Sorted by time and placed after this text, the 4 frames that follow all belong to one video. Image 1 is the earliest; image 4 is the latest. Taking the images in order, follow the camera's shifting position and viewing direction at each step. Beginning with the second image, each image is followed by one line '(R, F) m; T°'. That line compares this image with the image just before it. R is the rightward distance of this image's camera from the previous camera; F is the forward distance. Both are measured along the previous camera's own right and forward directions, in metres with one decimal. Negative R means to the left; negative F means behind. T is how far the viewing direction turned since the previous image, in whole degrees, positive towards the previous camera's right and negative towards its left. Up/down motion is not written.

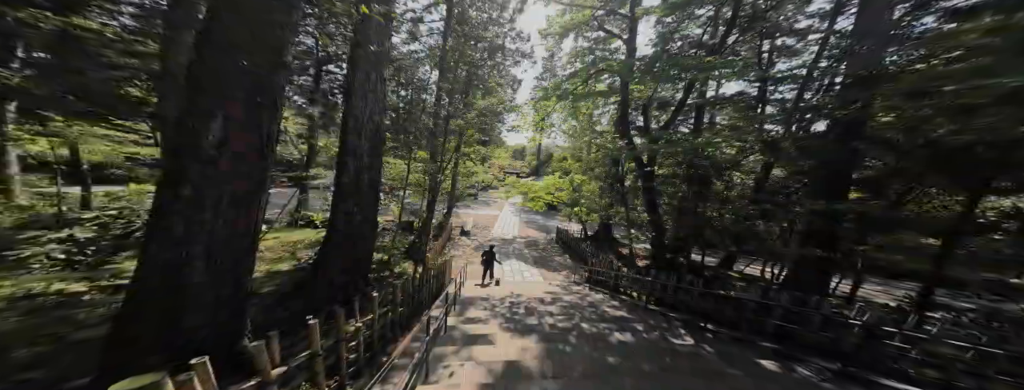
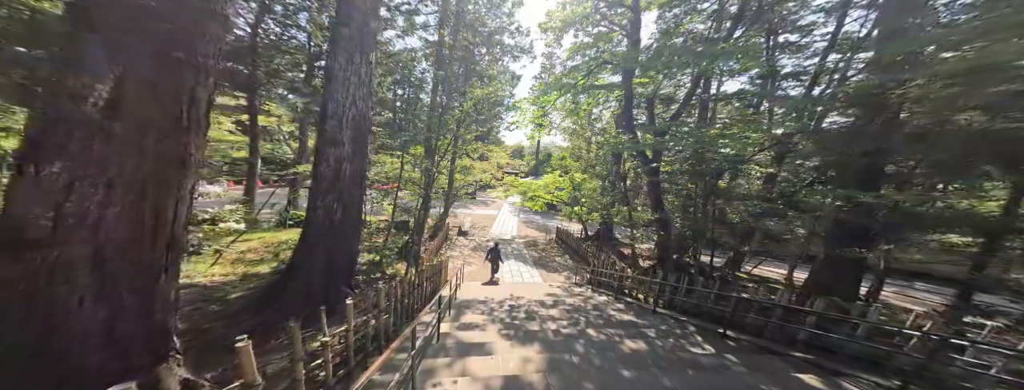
(0.0, +0.5) m; 0°
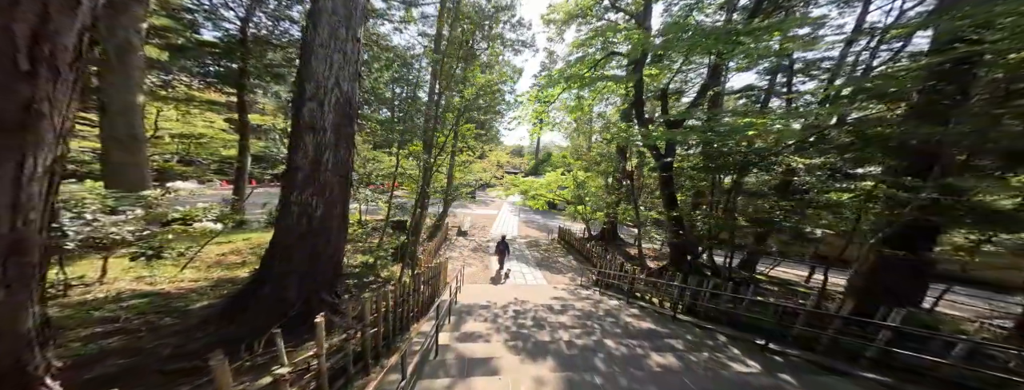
(-0.2, +0.6) m; 0°
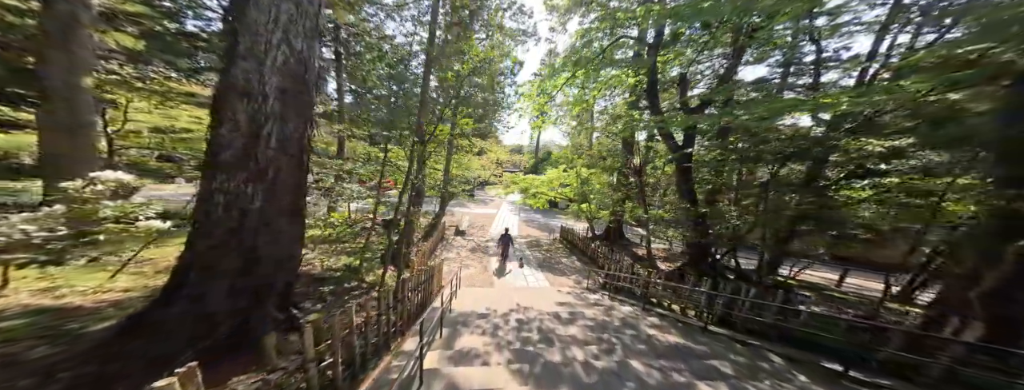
(-0.1, +0.9) m; 0°
